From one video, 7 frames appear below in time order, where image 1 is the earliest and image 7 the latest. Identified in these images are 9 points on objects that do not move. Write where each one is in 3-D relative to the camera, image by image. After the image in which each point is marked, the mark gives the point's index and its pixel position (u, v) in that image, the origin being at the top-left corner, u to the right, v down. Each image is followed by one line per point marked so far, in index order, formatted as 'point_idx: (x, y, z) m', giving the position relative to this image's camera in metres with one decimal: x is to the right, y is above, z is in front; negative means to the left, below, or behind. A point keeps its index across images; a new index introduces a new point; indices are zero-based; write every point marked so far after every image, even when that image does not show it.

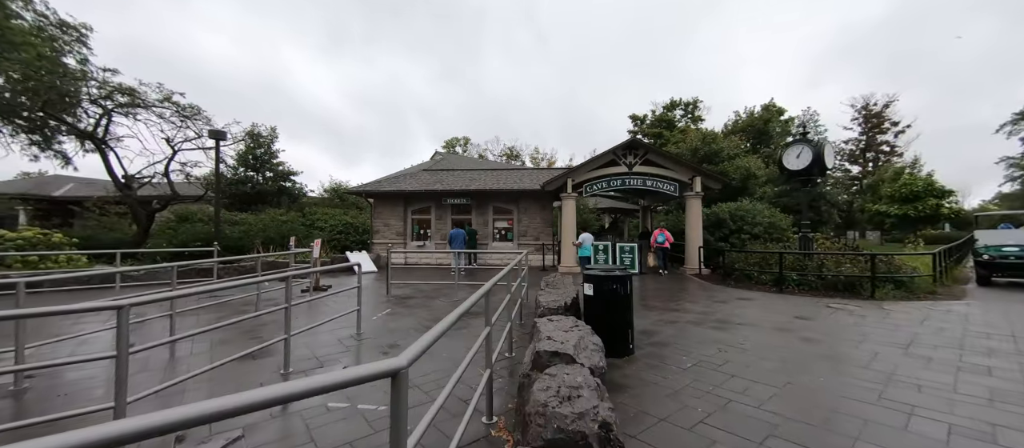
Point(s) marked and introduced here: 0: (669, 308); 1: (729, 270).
0: (+3.1, -1.7, +7.4) m
1: (+6.0, -1.3, +10.3) m
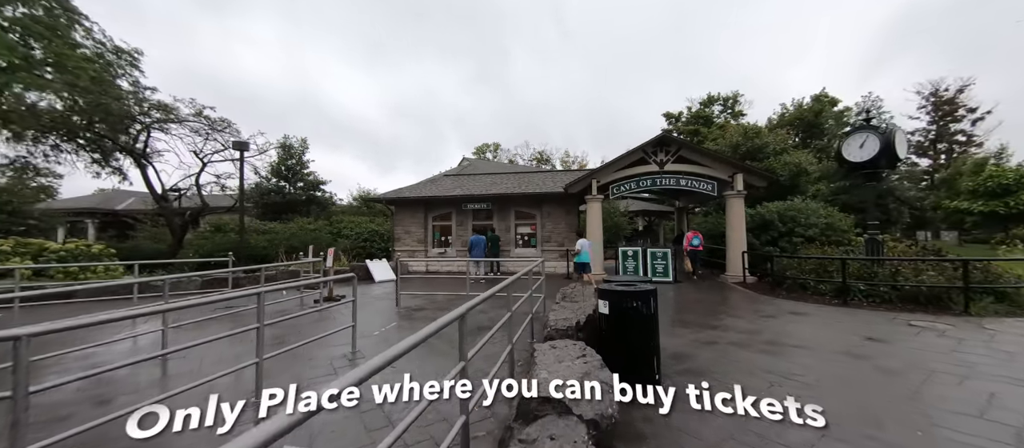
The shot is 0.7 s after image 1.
0: (+3.3, -1.7, +6.4) m
1: (+6.5, -1.3, +9.1) m
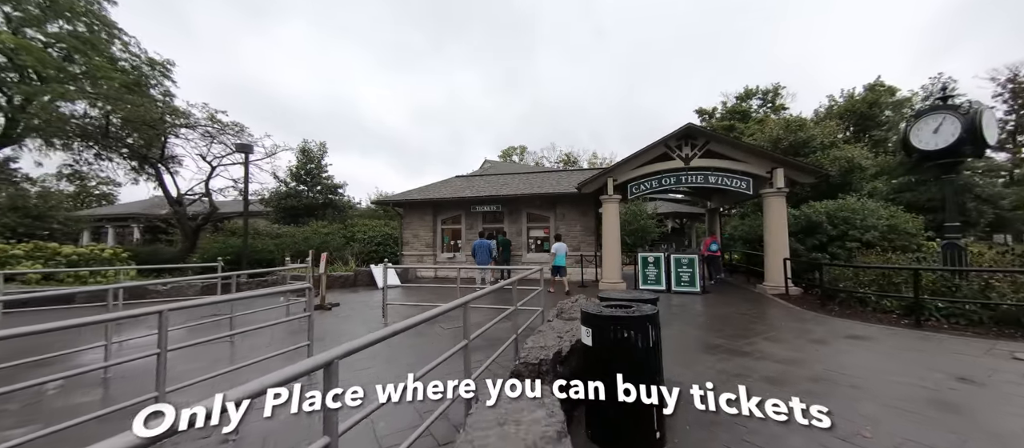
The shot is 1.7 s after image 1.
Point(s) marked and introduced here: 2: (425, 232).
0: (+3.1, -1.7, +5.2) m
1: (+6.5, -1.4, +7.6) m
2: (-3.3, -0.3, +14.0) m
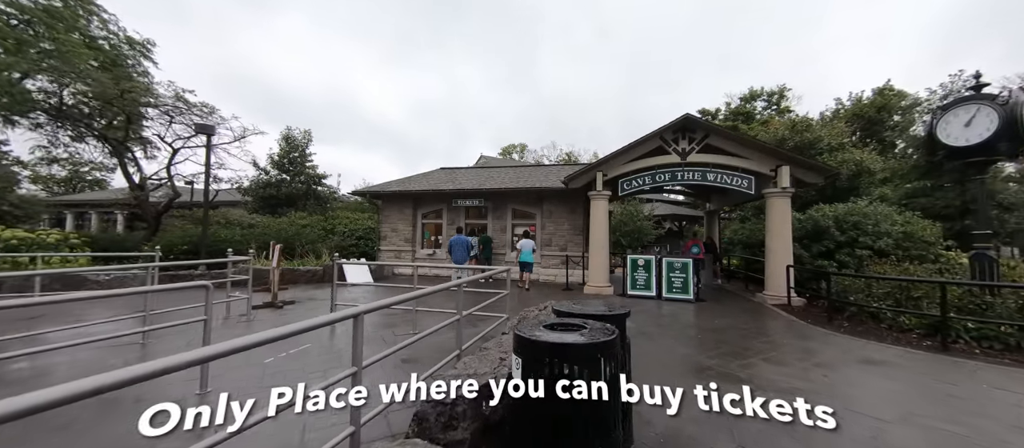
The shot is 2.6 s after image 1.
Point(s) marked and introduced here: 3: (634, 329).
0: (+2.5, -1.7, +4.3) m
1: (+5.9, -1.4, +6.8) m
2: (-3.8, -0.1, +13.2) m
3: (+2.0, -1.8, +6.3) m
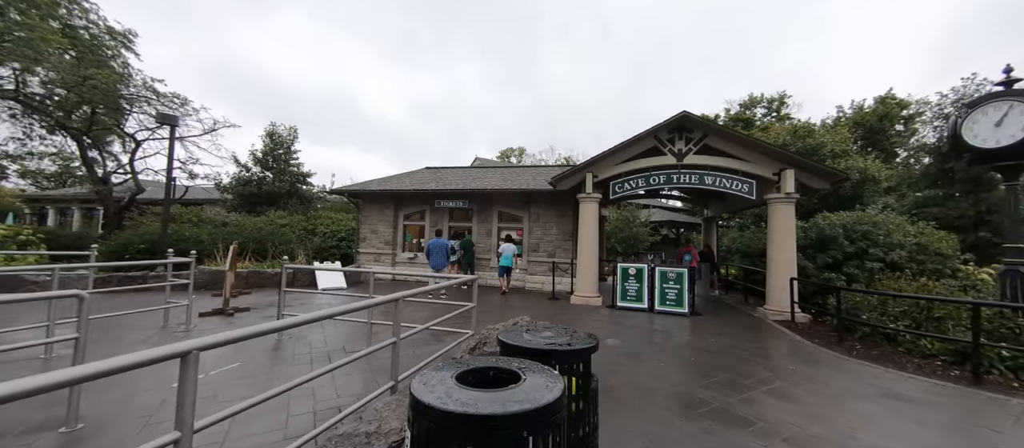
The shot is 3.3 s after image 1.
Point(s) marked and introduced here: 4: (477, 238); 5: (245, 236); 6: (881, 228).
0: (+2.1, -1.8, +3.6) m
1: (+5.5, -1.6, +6.1) m
2: (-4.3, -0.1, +12.4) m
3: (+1.6, -1.8, +5.5) m
4: (-1.1, -0.4, +11.5) m
5: (-8.7, -0.4, +12.1) m
6: (+7.7, -0.1, +7.8) m
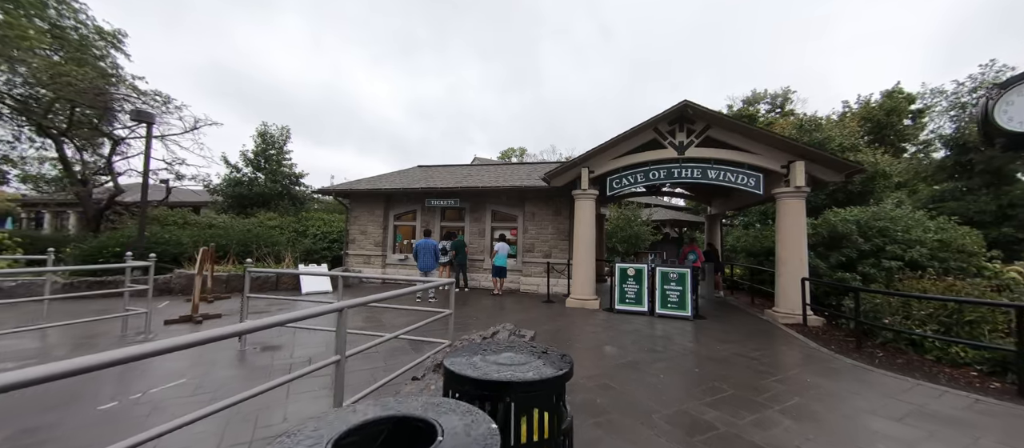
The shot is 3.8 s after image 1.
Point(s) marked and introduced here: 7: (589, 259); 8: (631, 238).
0: (+1.9, -1.7, +3.1) m
1: (+5.3, -1.5, +5.5) m
2: (-4.4, -0.1, +12.0) m
3: (+1.4, -1.8, +5.0) m
4: (-1.2, -0.4, +11.0) m
5: (-8.9, -0.5, +11.7) m
6: (+7.5, 0.0, +7.3) m
7: (+1.8, -0.8, +8.6) m
8: (+5.2, -0.6, +16.4) m
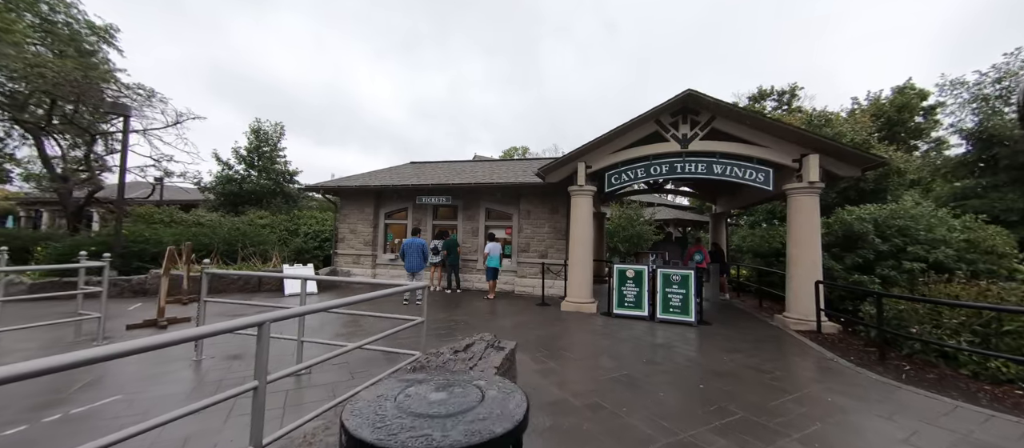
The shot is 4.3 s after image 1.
0: (+1.7, -1.7, +2.6) m
1: (+5.1, -1.5, +5.0) m
2: (-4.6, -0.1, +11.5) m
3: (+1.2, -1.8, +4.5) m
4: (-1.4, -0.4, +10.5) m
5: (-9.0, -0.4, +11.3) m
6: (+7.4, 0.0, +6.7) m
7: (+1.6, -0.8, +8.1) m
8: (+5.1, -0.6, +15.8) m
